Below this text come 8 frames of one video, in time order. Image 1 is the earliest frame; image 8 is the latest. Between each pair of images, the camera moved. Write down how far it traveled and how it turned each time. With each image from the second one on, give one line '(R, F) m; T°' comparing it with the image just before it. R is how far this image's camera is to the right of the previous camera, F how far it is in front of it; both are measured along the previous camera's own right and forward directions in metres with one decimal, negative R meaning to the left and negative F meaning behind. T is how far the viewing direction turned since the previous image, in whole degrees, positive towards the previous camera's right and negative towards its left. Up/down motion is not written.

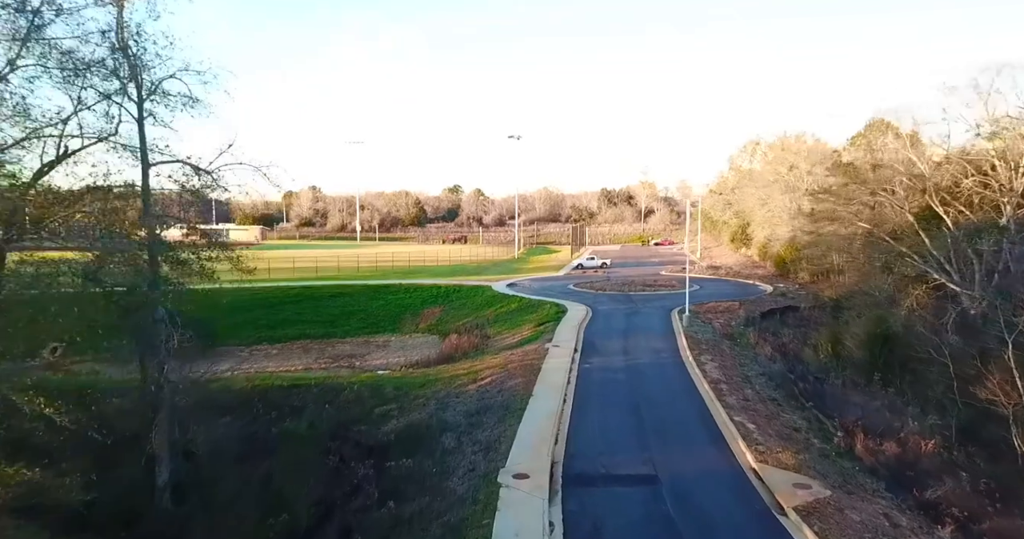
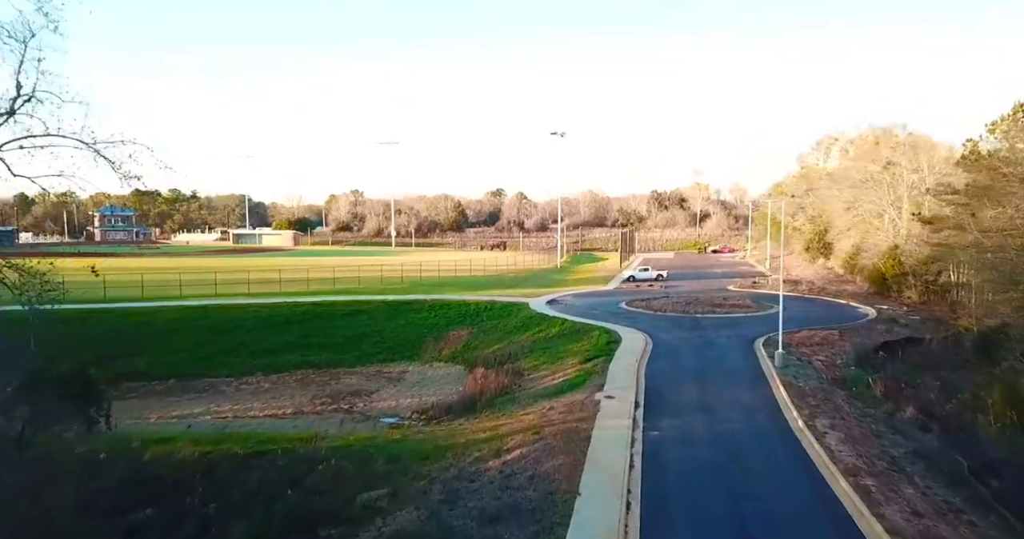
(+0.1, +6.8) m; -3°
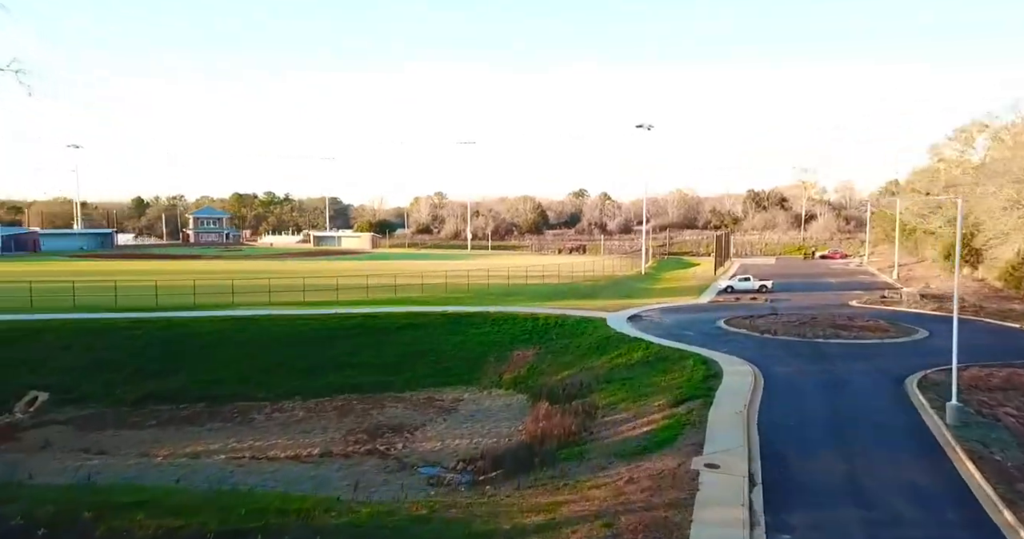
(+0.3, +5.3) m; -6°
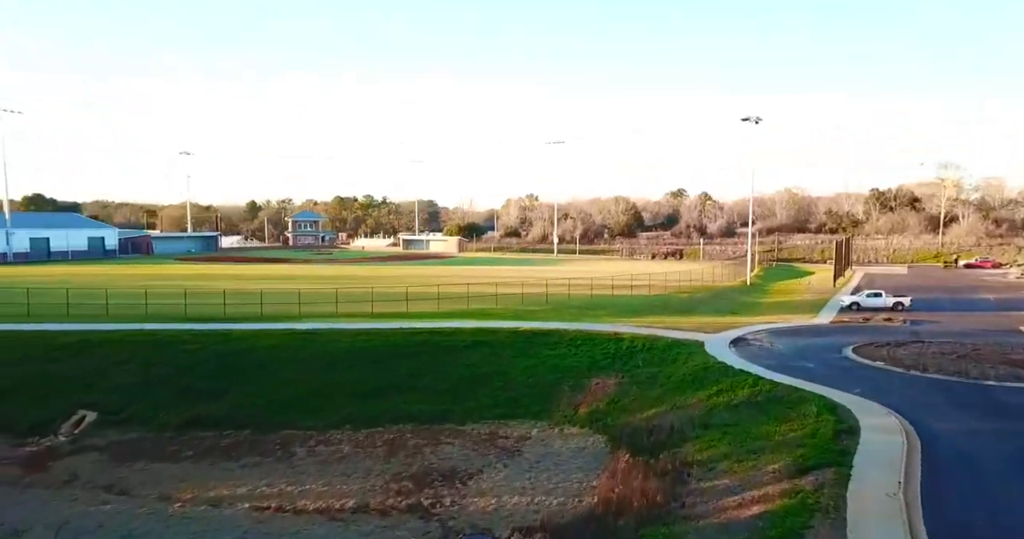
(+0.5, +4.4) m; -6°
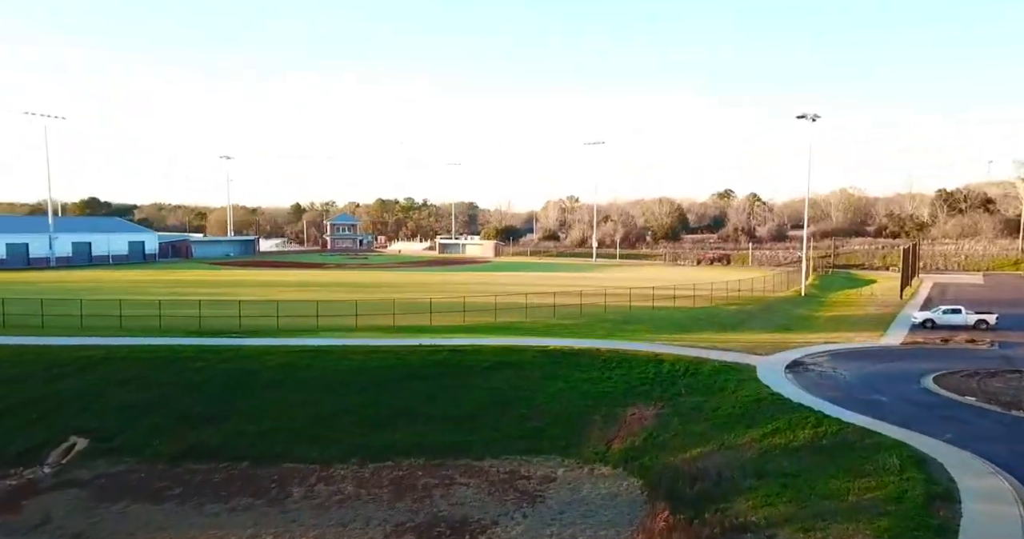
(+0.5, +3.0) m; -3°
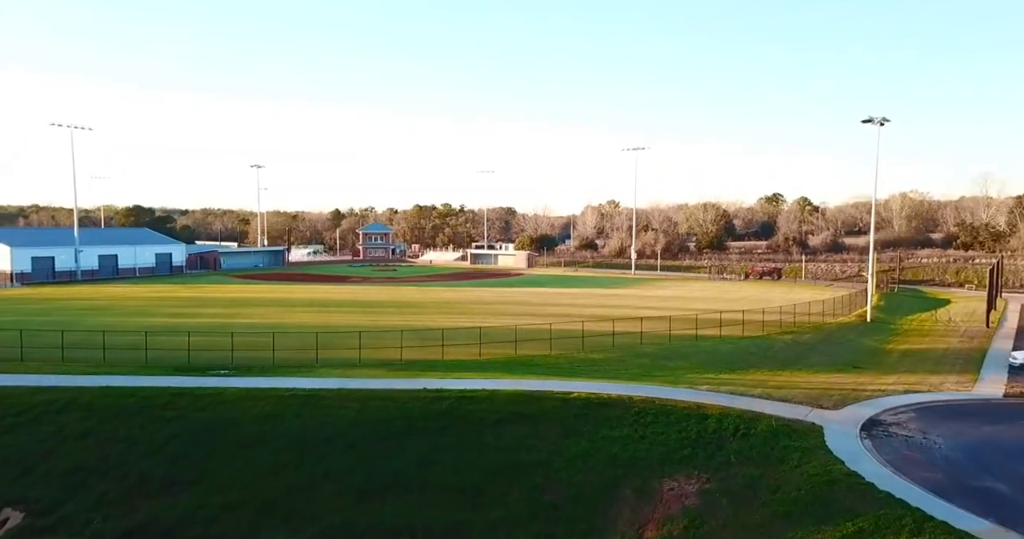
(+0.8, +4.5) m; -3°
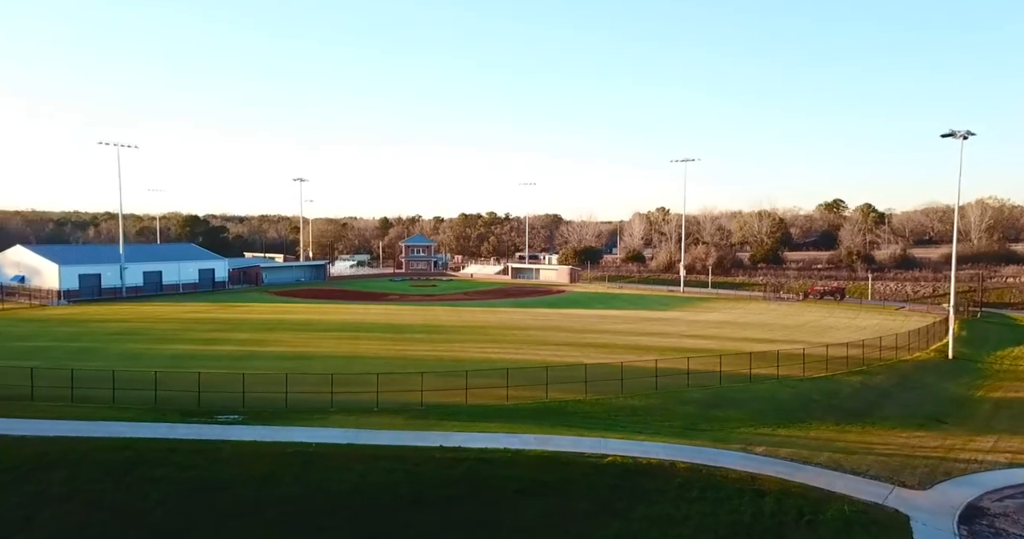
(+0.7, +3.3) m; -3°
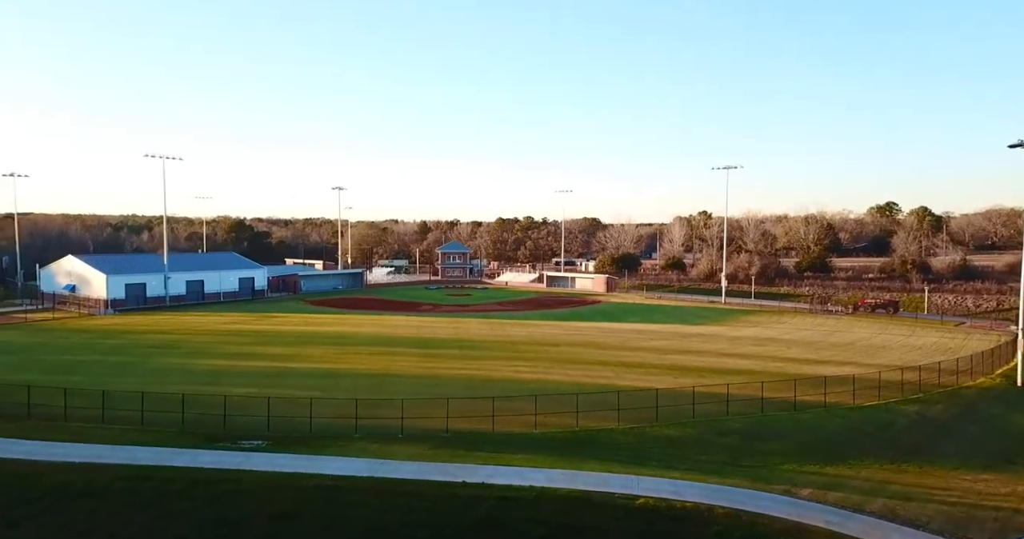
(+0.4, +1.4) m; -3°
